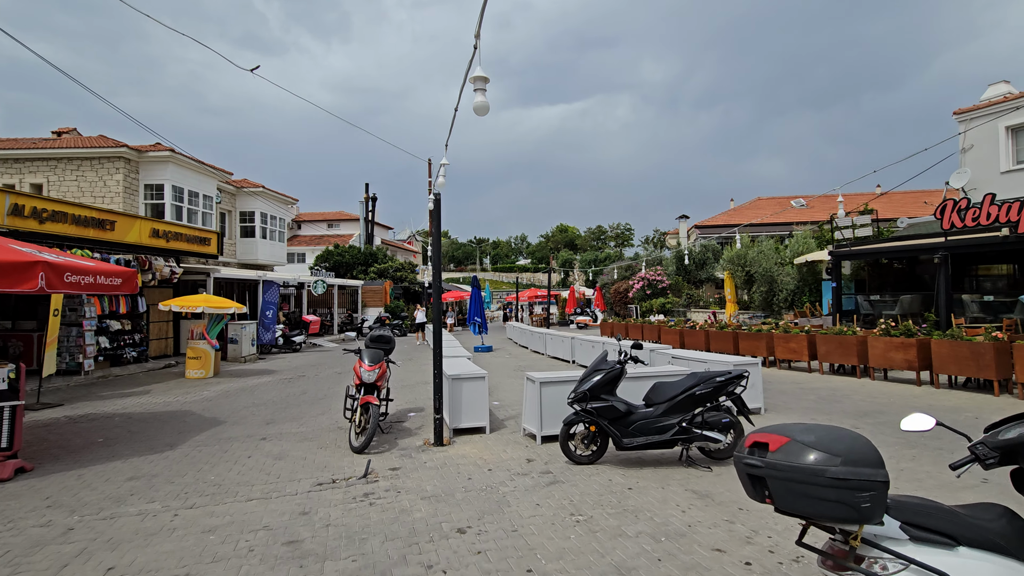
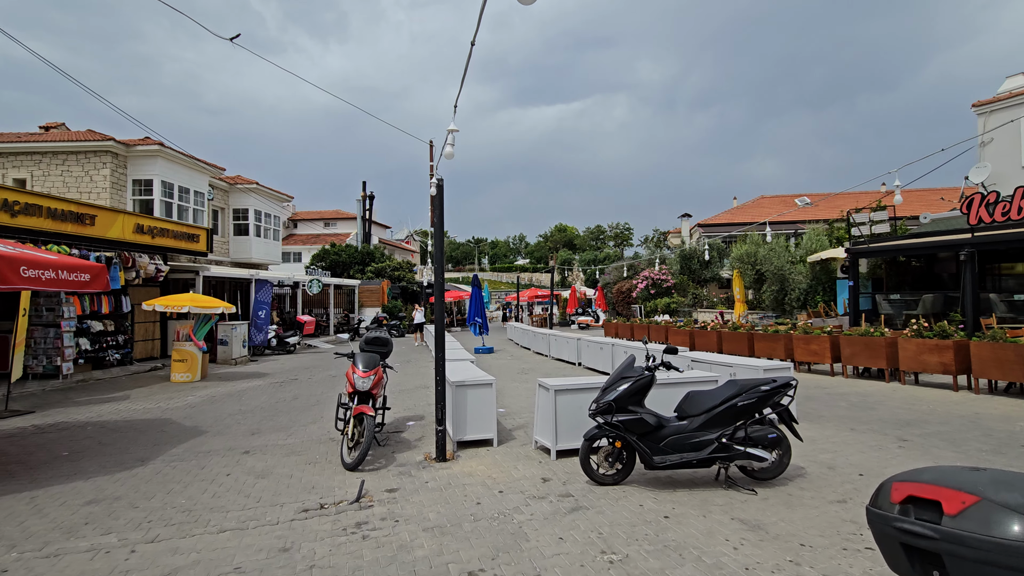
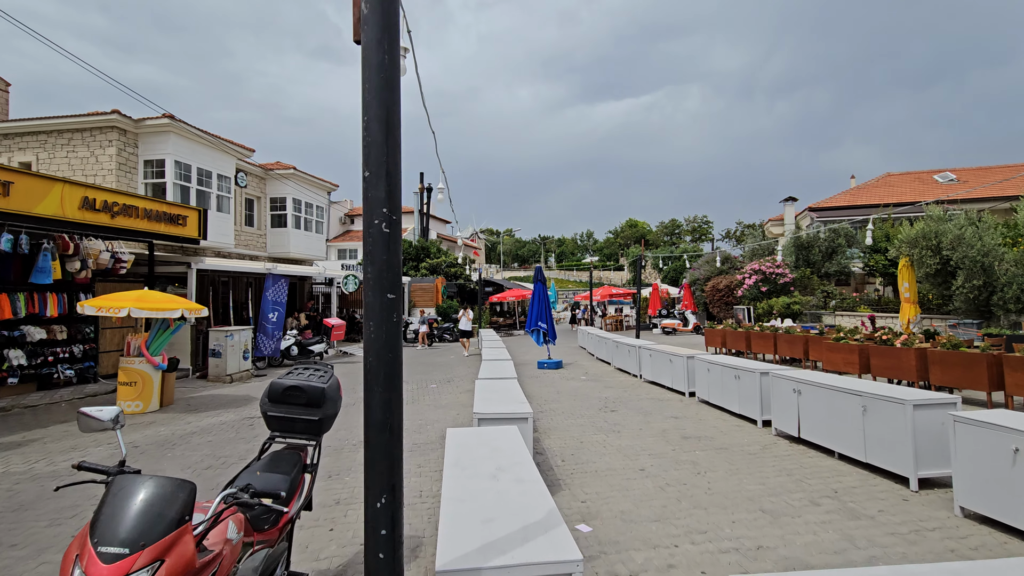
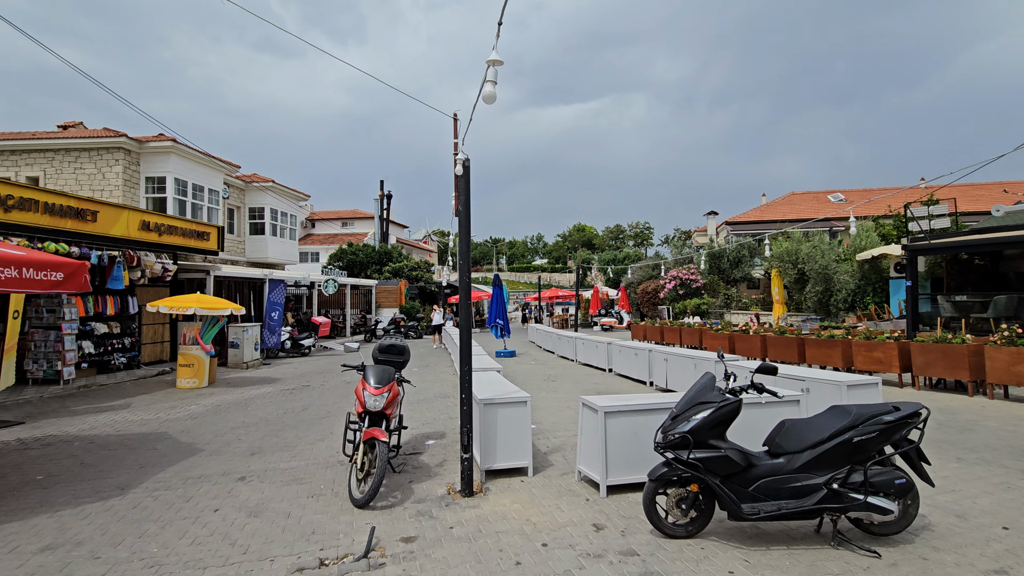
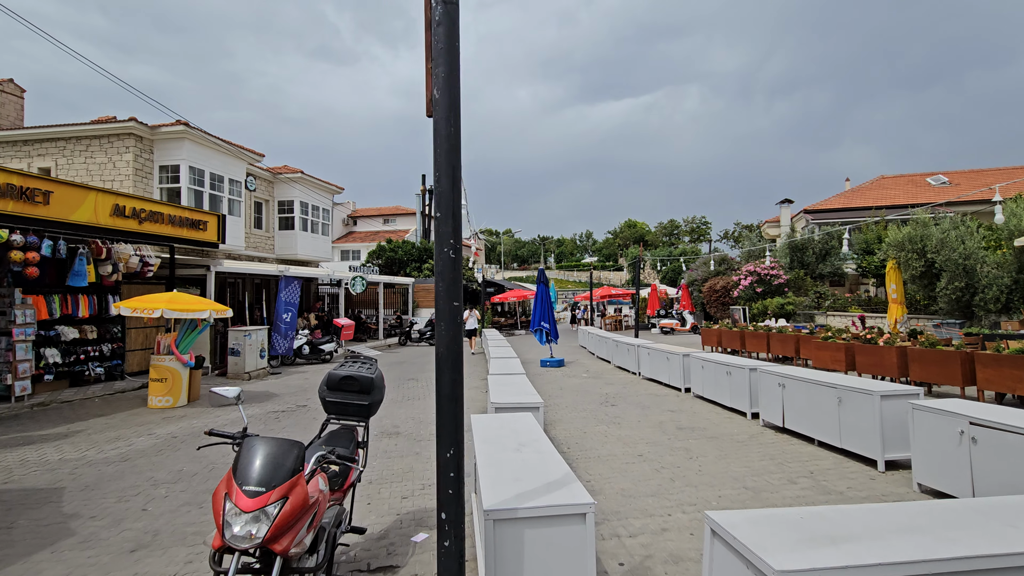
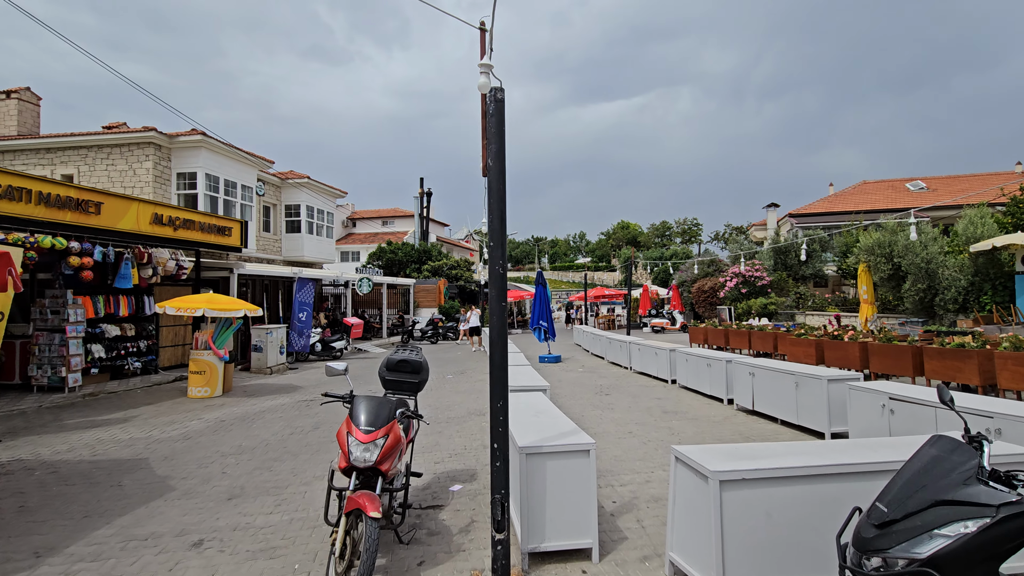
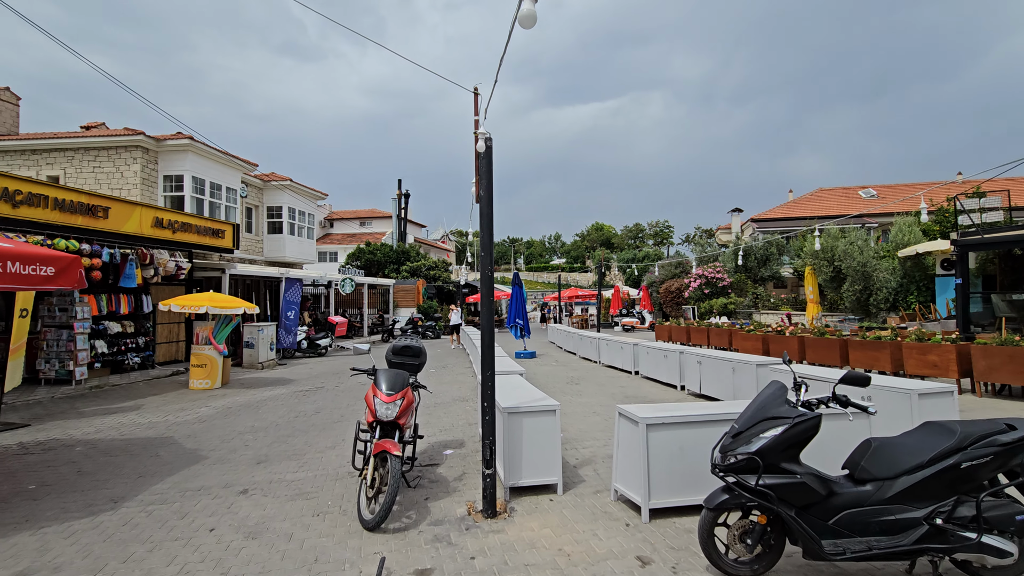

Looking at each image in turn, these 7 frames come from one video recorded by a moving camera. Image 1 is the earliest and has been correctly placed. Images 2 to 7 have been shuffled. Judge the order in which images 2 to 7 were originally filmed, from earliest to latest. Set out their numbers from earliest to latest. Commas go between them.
2, 4, 7, 6, 5, 3
